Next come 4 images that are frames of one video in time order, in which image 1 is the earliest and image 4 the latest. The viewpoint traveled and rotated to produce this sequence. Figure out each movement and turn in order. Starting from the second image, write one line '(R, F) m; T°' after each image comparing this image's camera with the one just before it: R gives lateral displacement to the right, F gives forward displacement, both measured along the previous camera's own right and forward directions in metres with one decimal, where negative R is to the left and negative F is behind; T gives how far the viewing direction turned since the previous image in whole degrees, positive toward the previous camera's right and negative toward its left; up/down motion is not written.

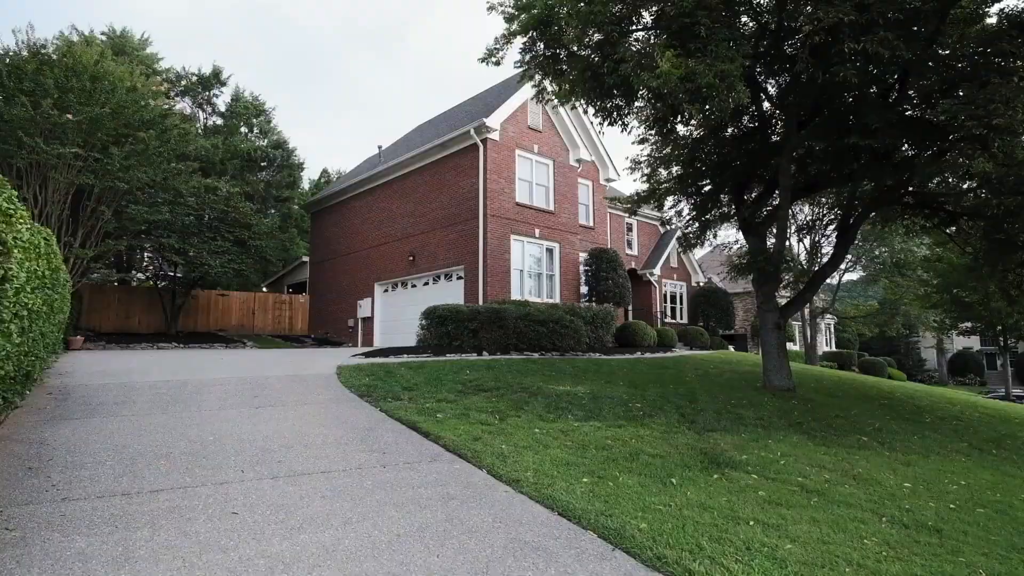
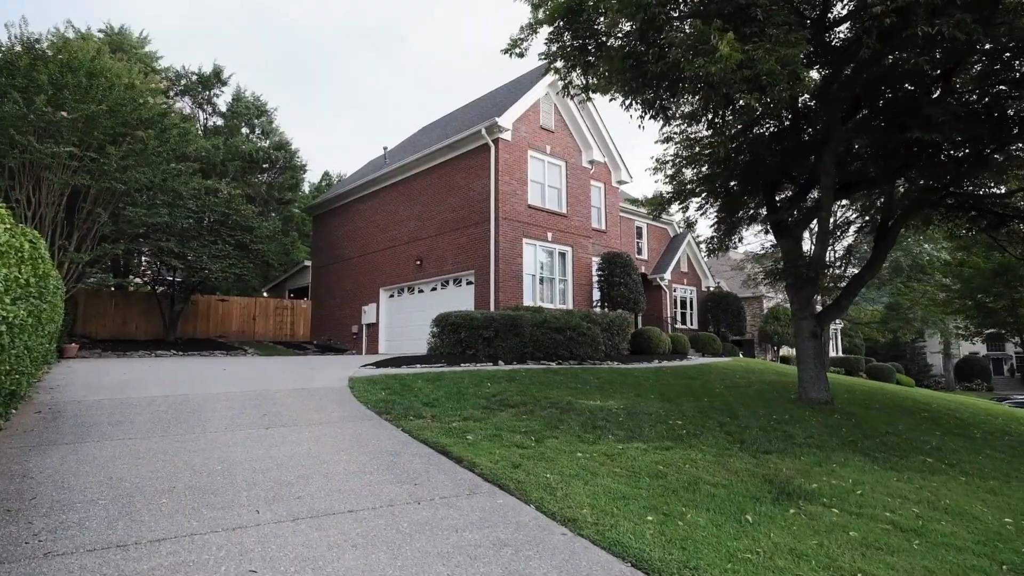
(-0.4, +0.6) m; 0°
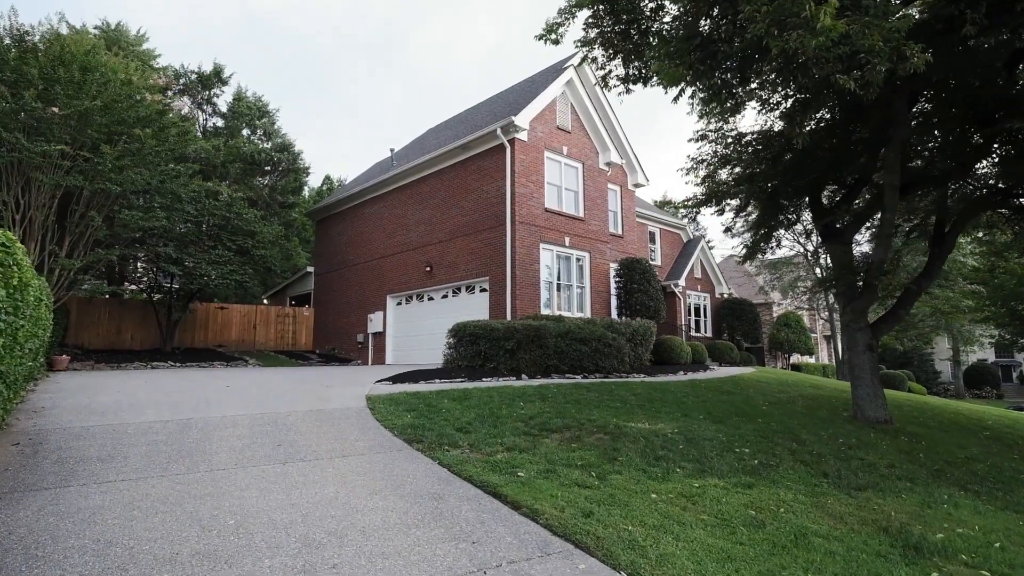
(-0.5, +0.8) m; 0°
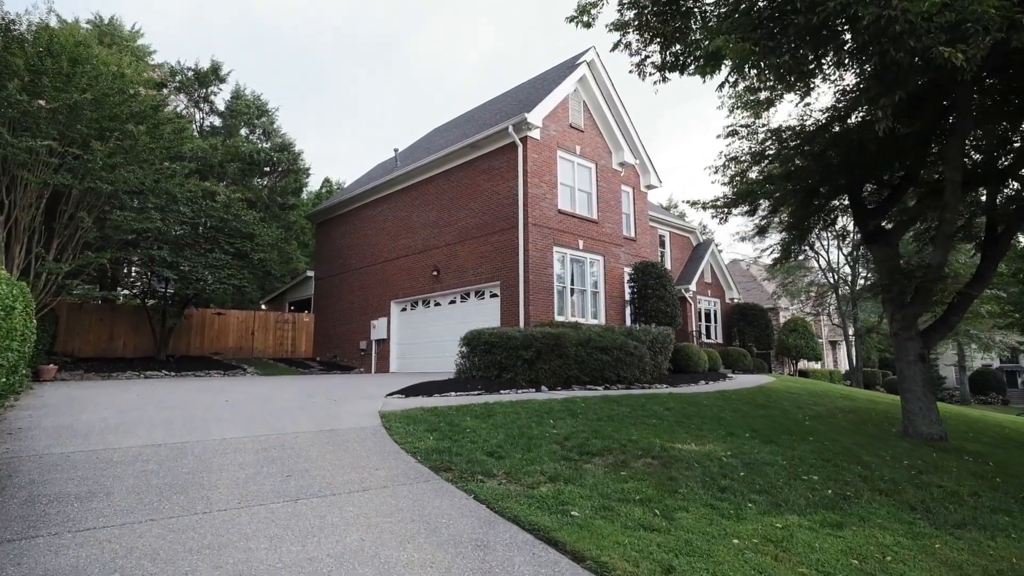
(-0.4, +0.7) m; 0°
